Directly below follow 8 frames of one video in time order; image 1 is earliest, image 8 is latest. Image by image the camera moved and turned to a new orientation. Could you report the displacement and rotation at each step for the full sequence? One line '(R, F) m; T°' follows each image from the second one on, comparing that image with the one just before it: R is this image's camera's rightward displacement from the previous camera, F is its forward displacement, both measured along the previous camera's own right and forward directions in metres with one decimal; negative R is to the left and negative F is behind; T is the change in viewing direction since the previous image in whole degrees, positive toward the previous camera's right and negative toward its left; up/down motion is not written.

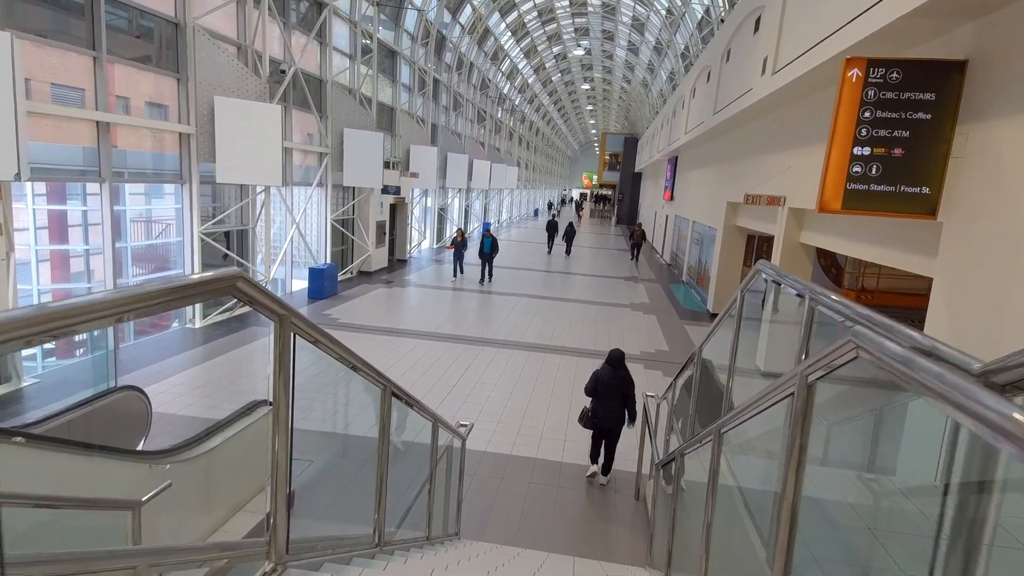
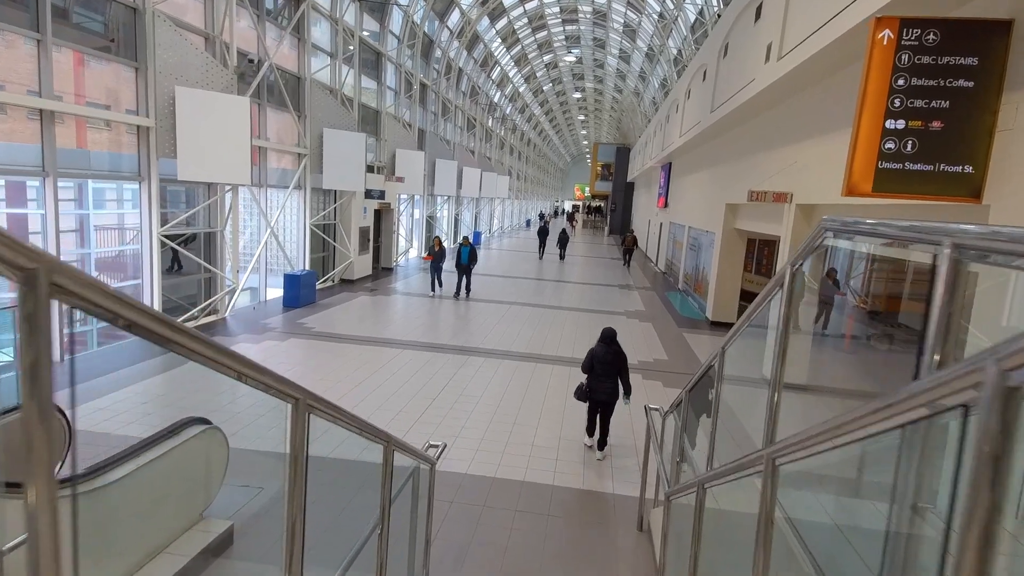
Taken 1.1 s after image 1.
(+0.1, +0.7) m; +1°
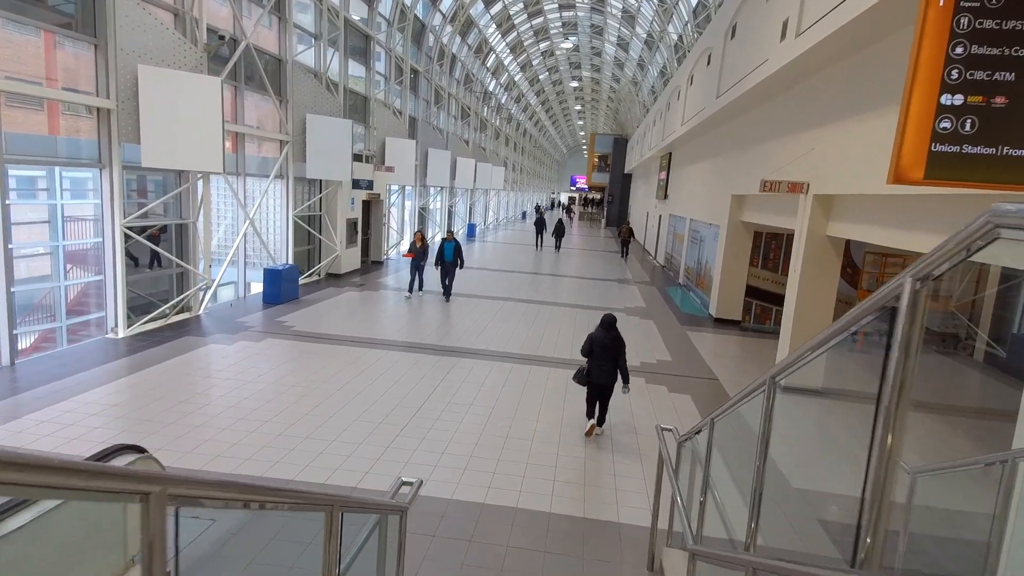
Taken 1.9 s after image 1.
(0.0, +0.6) m; 0°
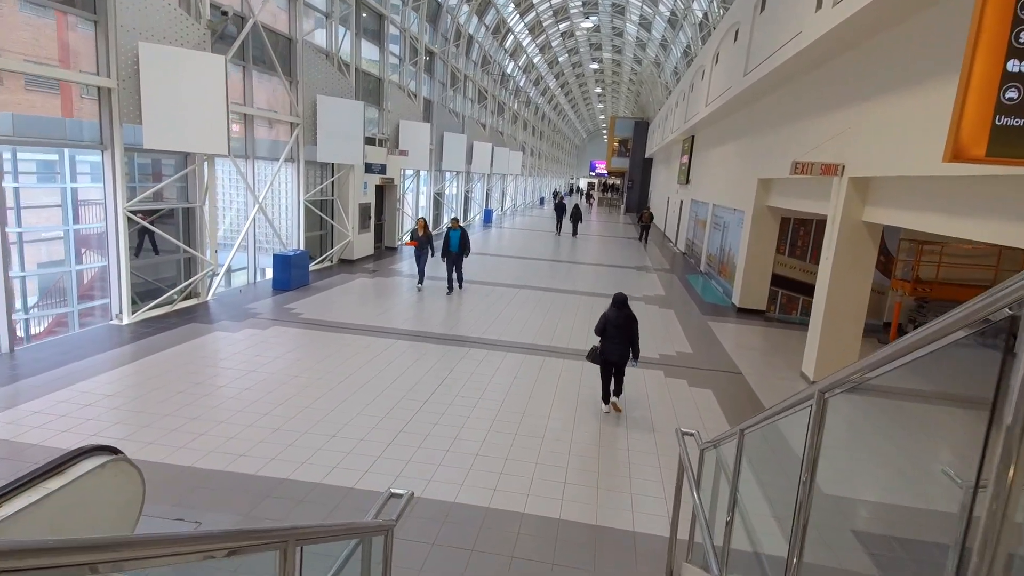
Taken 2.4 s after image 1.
(+0.1, +0.3) m; -2°
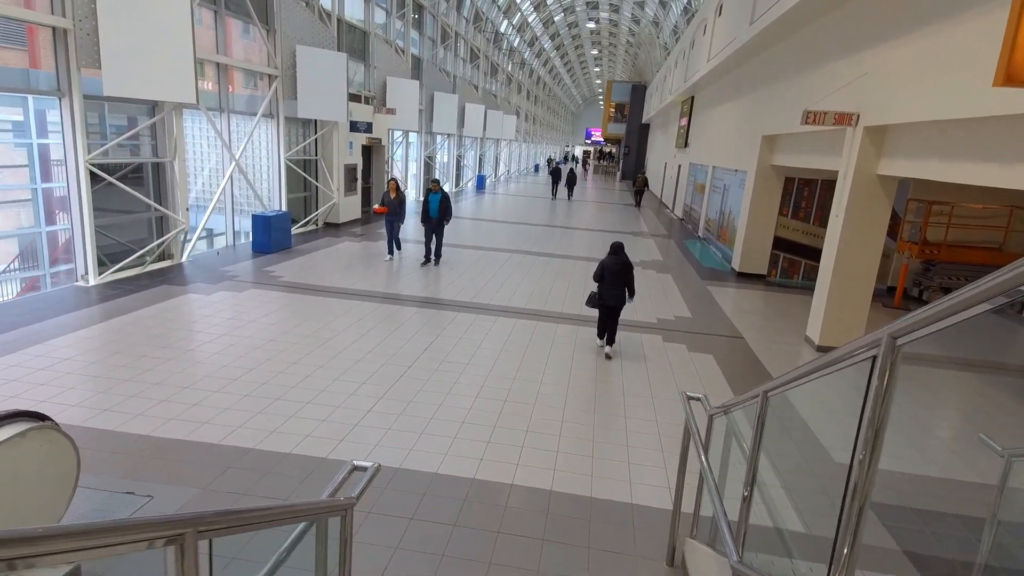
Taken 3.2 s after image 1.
(0.0, +0.4) m; +1°
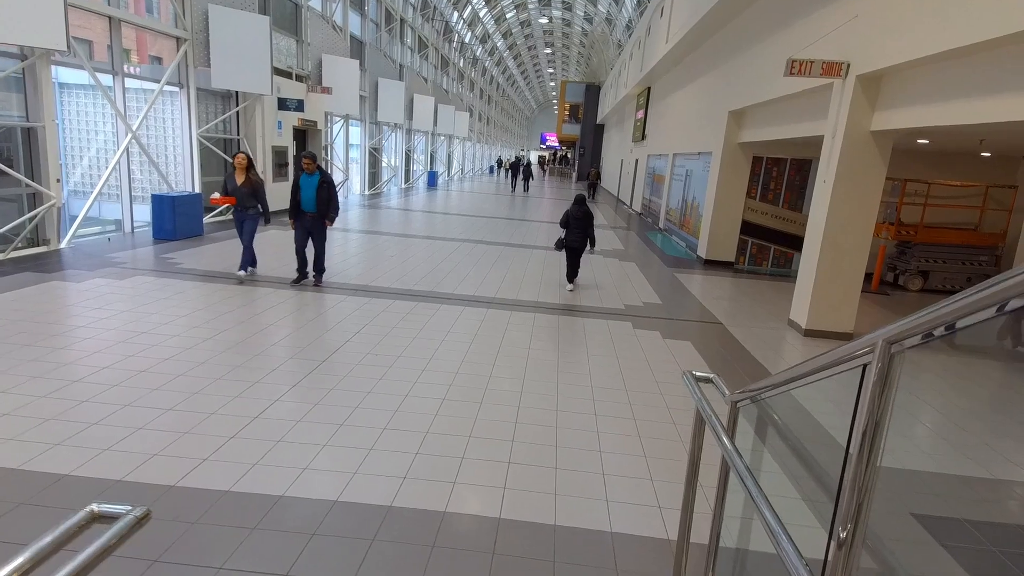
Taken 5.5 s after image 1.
(+0.1, +1.0) m; +4°
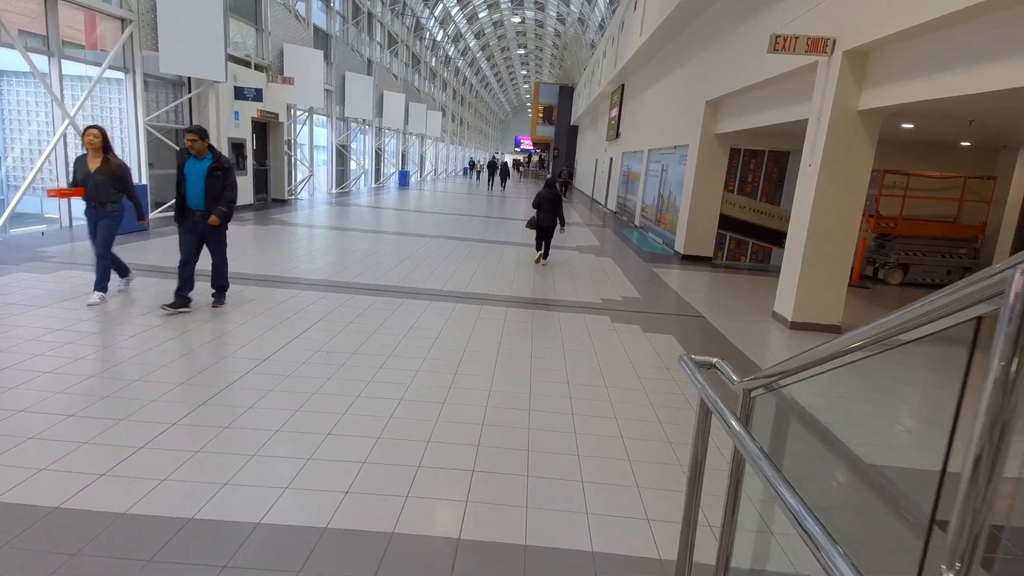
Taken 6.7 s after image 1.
(+0.1, +0.4) m; +2°
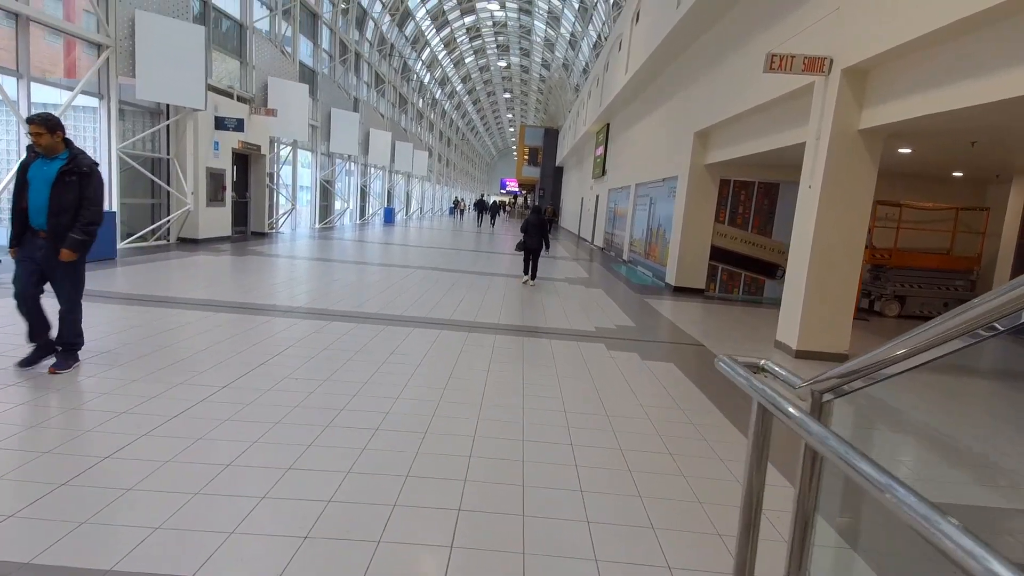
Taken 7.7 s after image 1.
(0.0, +0.3) m; +1°
